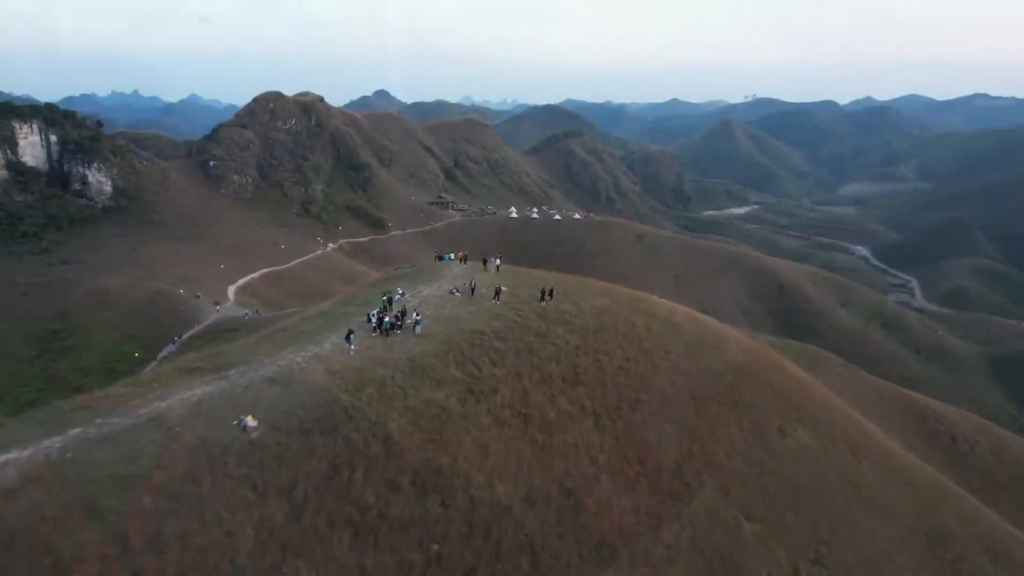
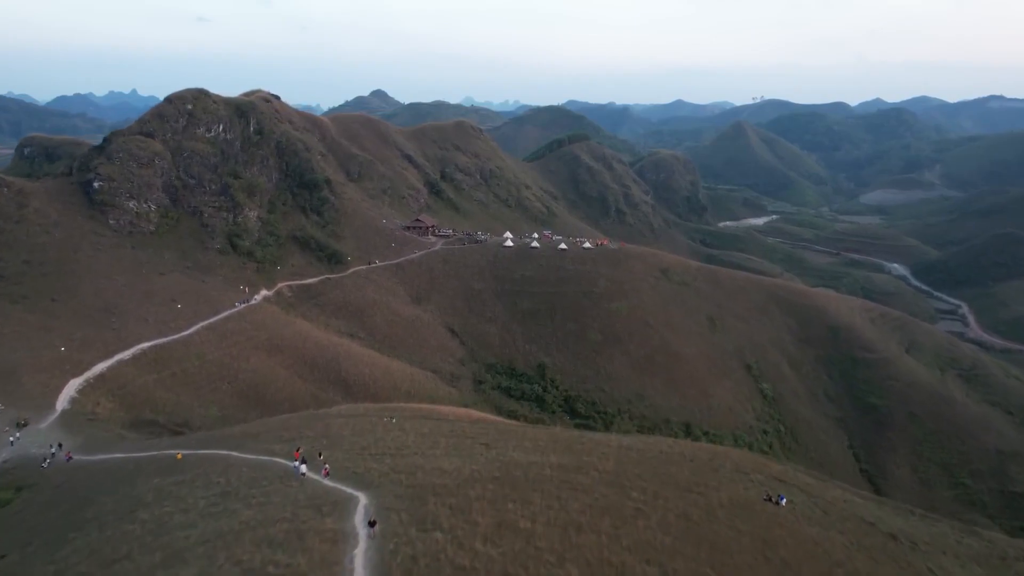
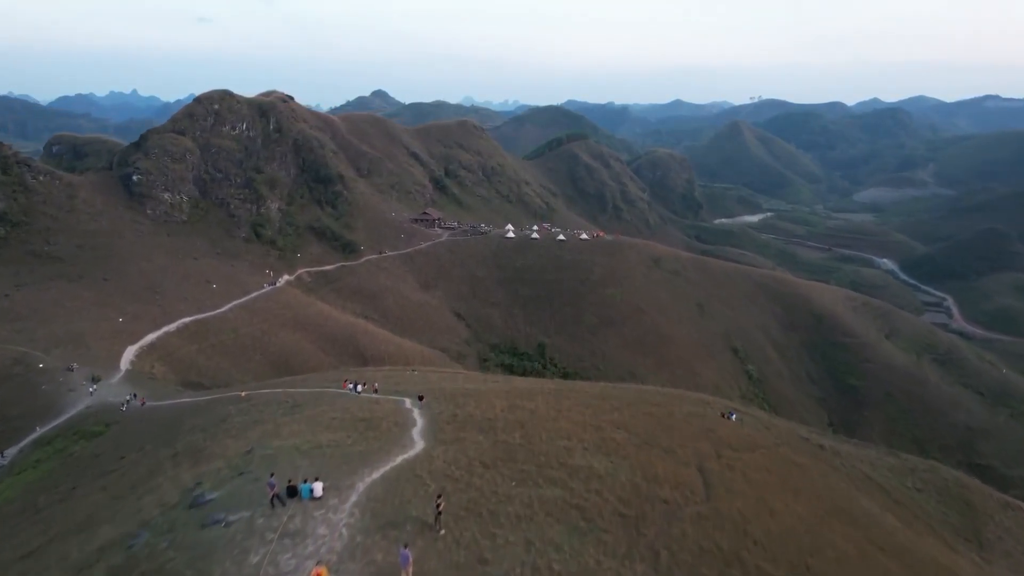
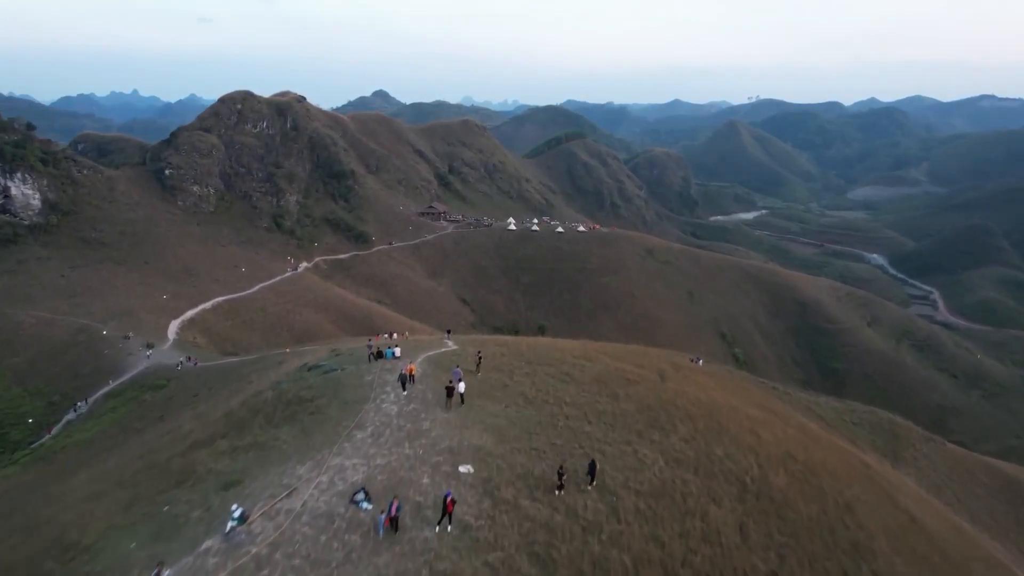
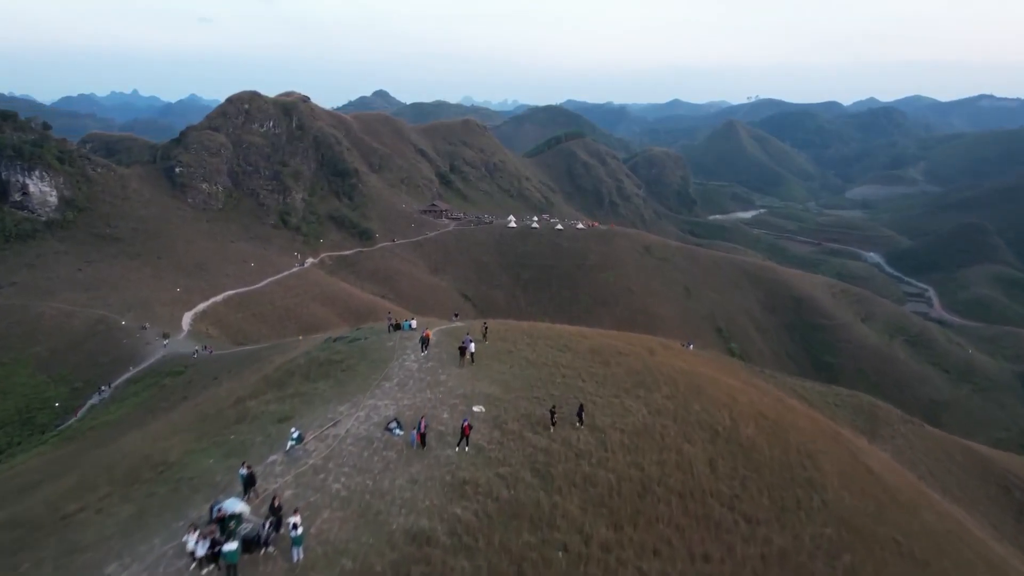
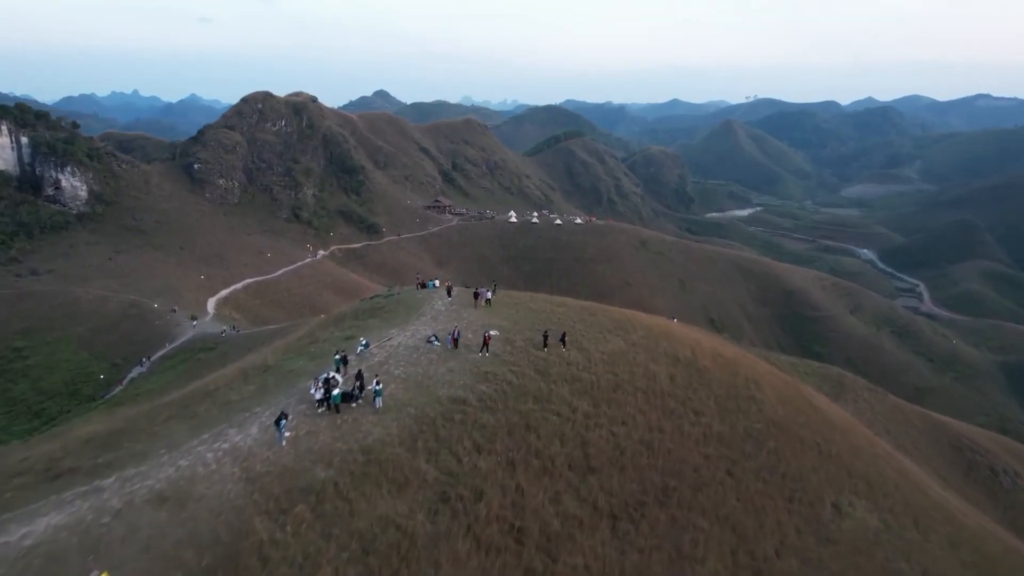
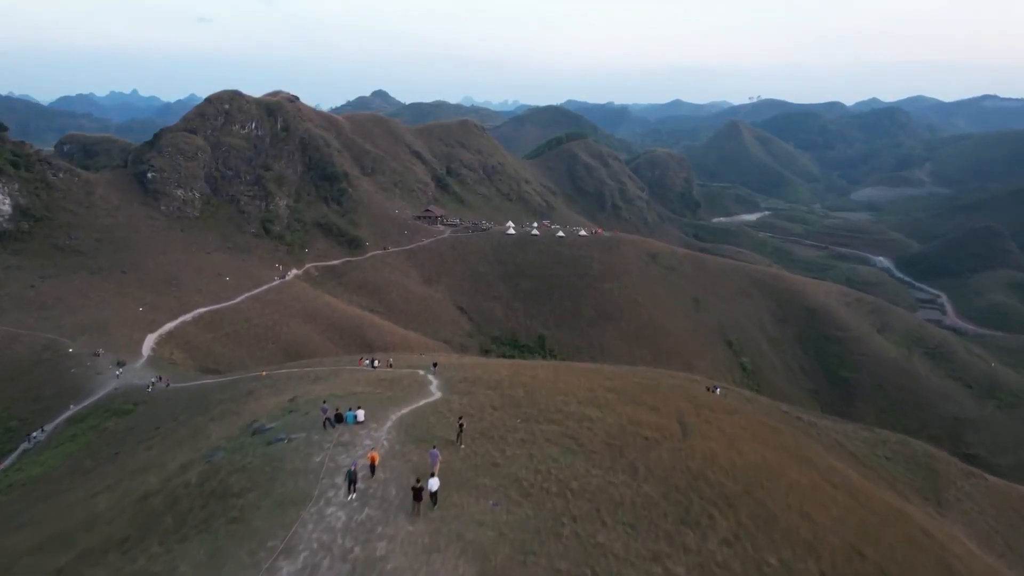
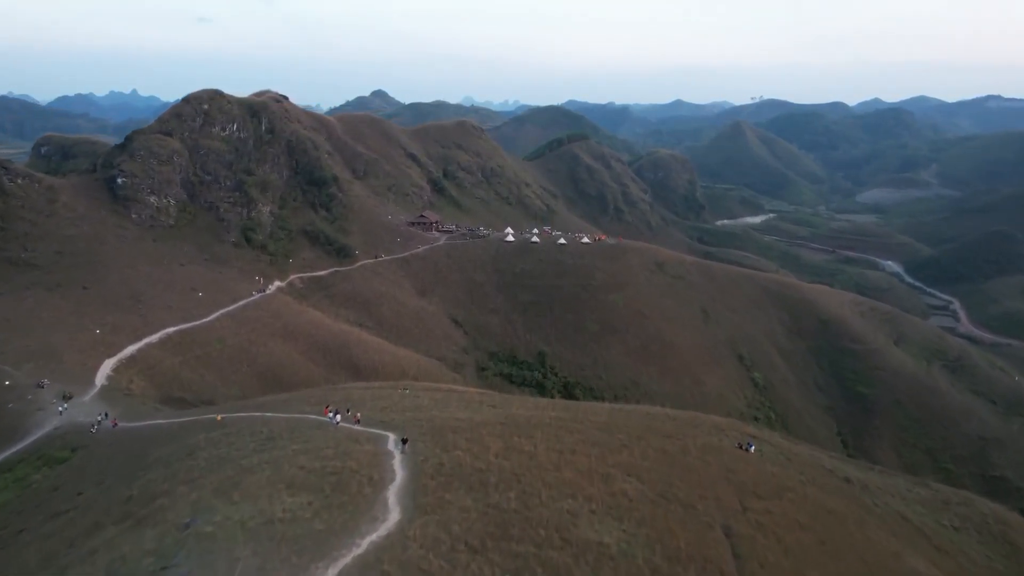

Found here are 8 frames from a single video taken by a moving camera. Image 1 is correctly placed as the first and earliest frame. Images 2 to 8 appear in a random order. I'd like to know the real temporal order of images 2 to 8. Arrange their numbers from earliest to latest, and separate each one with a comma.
6, 5, 4, 7, 3, 8, 2
